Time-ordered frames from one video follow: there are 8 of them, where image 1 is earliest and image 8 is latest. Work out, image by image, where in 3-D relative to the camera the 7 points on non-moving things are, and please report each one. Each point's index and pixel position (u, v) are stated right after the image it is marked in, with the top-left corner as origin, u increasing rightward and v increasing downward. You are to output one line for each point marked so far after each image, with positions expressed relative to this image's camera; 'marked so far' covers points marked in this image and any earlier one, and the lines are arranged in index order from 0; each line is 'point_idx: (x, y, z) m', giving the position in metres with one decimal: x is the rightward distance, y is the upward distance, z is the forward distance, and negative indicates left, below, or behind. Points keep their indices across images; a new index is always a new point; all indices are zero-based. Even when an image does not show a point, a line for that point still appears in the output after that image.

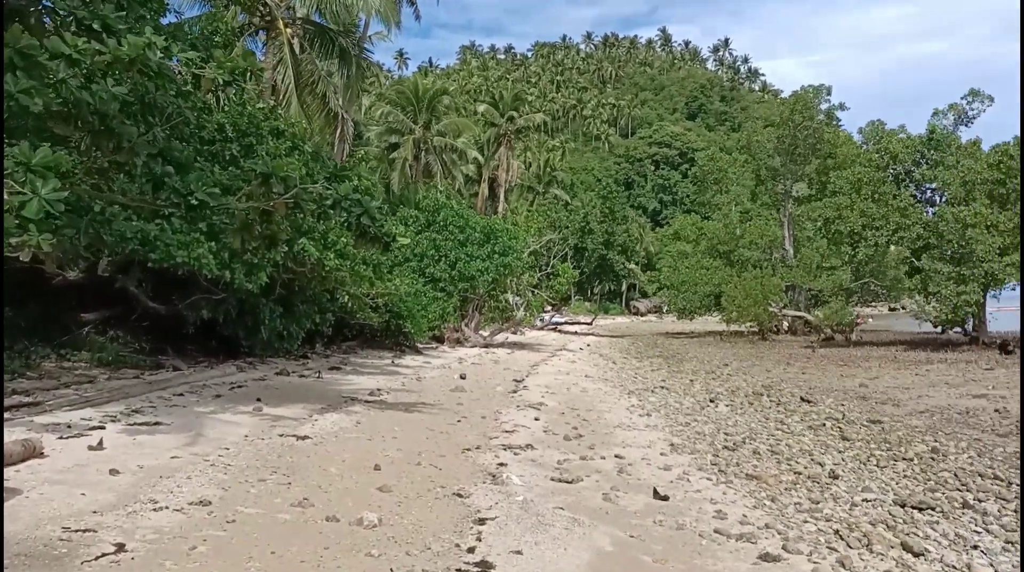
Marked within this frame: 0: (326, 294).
0: (-4.0, -0.2, +17.2) m
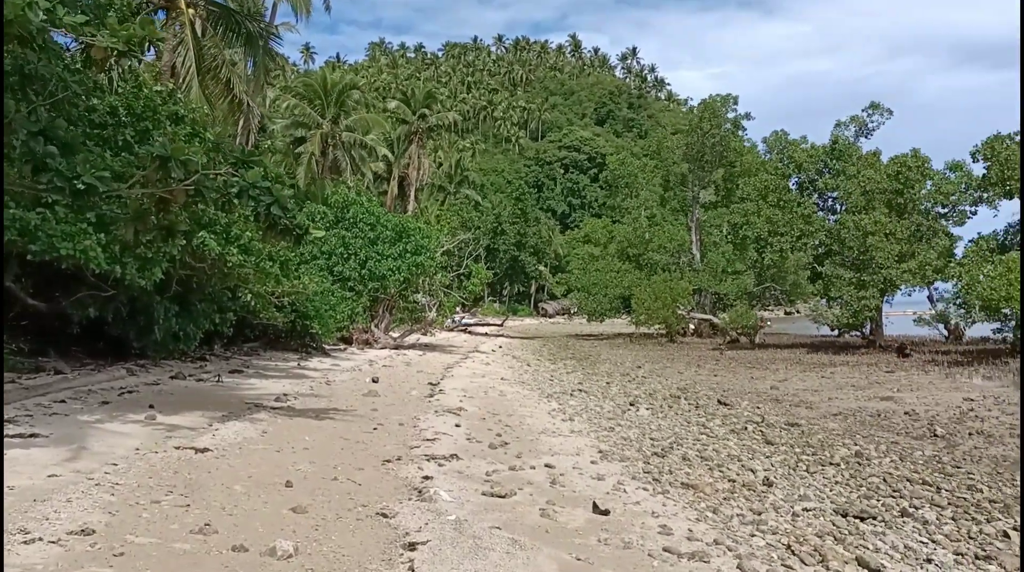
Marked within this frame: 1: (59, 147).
0: (-5.7, -0.1, +16.1) m
1: (-4.6, +1.4, +8.2) m
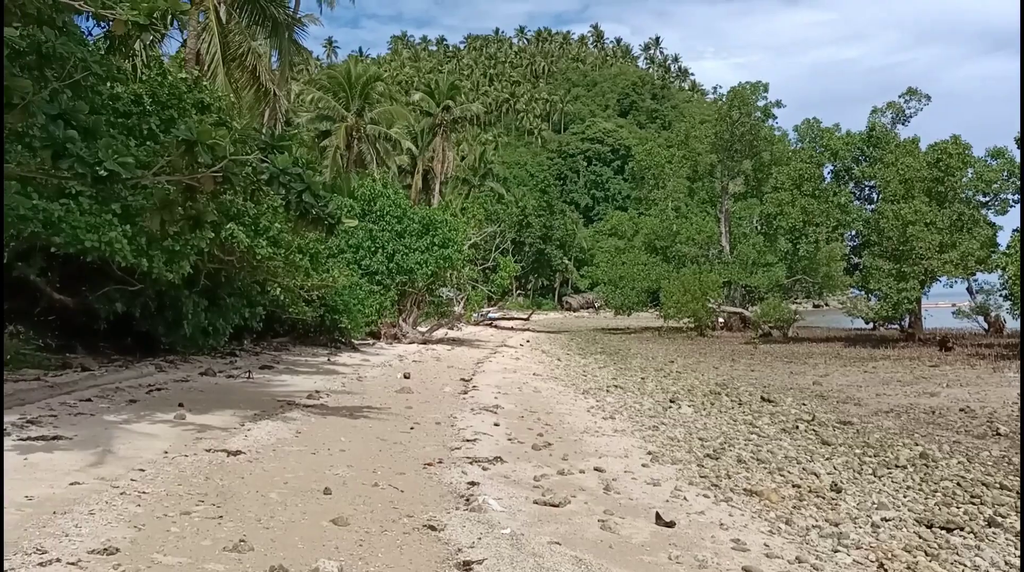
0: (-5.0, 0.0, +15.7) m
1: (-4.2, +1.5, +7.8) m
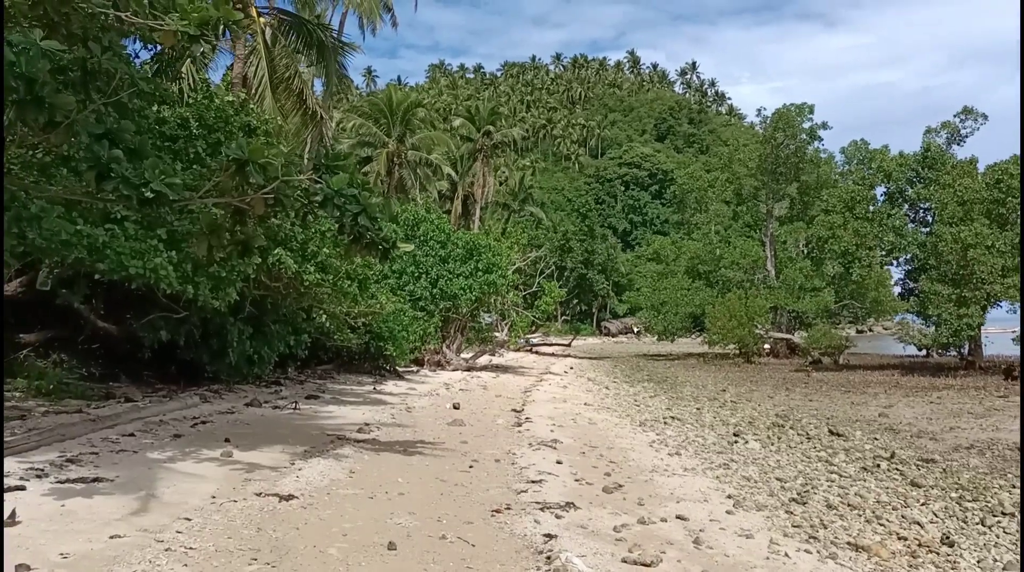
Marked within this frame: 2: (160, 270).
0: (-4.0, -0.5, +15.3) m
1: (-3.5, +1.2, +7.4) m
2: (-3.8, +0.2, +8.7) m
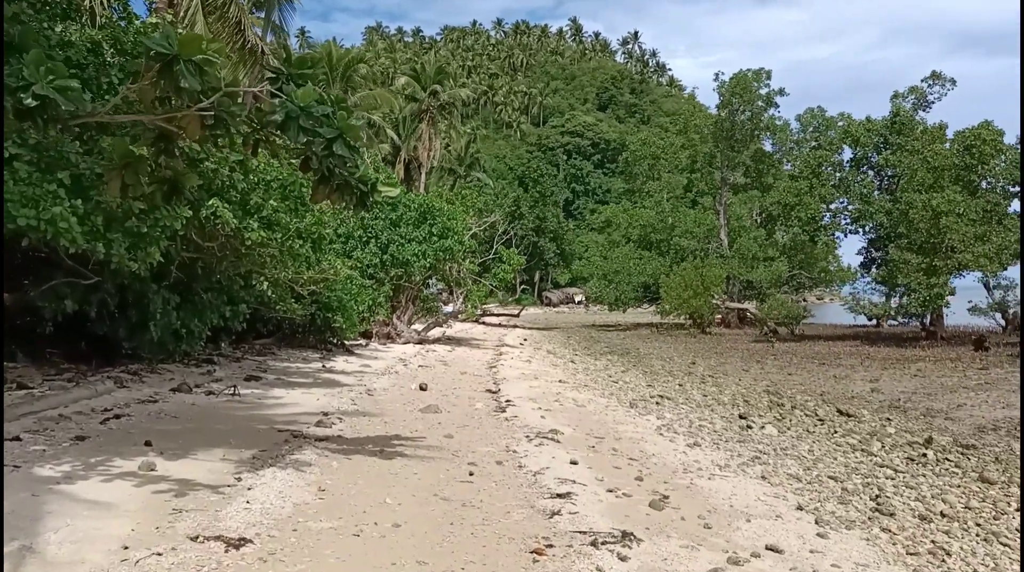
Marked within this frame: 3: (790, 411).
0: (-4.5, +0.1, +13.1) m
1: (-3.3, +1.5, +5.2) m
2: (-3.7, +0.5, +6.5) m
3: (+4.6, -2.1, +13.4) m
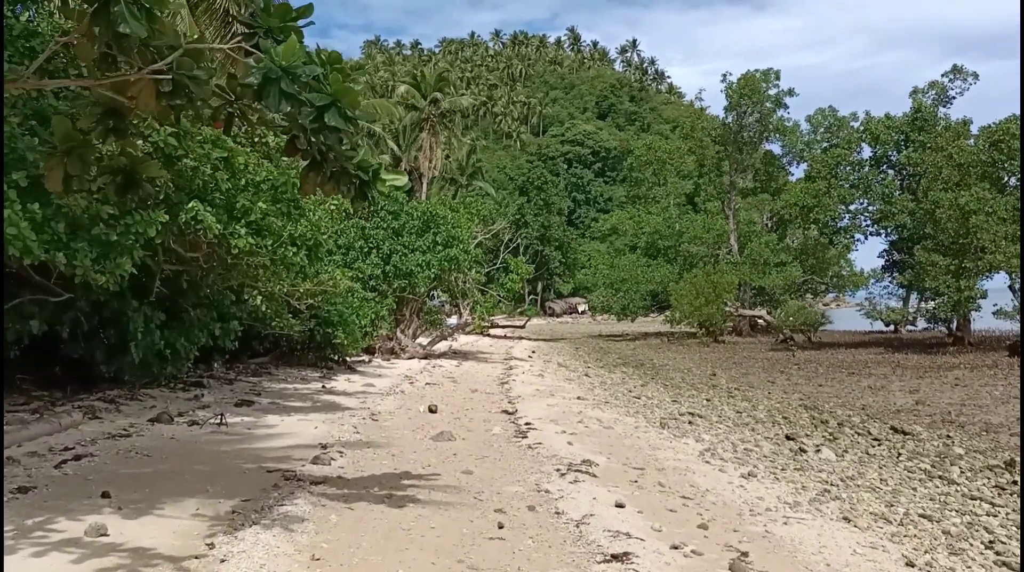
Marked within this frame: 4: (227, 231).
0: (-4.2, -0.1, +11.9) m
1: (-3.1, +1.4, +4.0) m
2: (-3.5, +0.4, +5.3) m
3: (+4.9, -2.1, +12.1) m
4: (-3.3, +0.6, +9.1) m
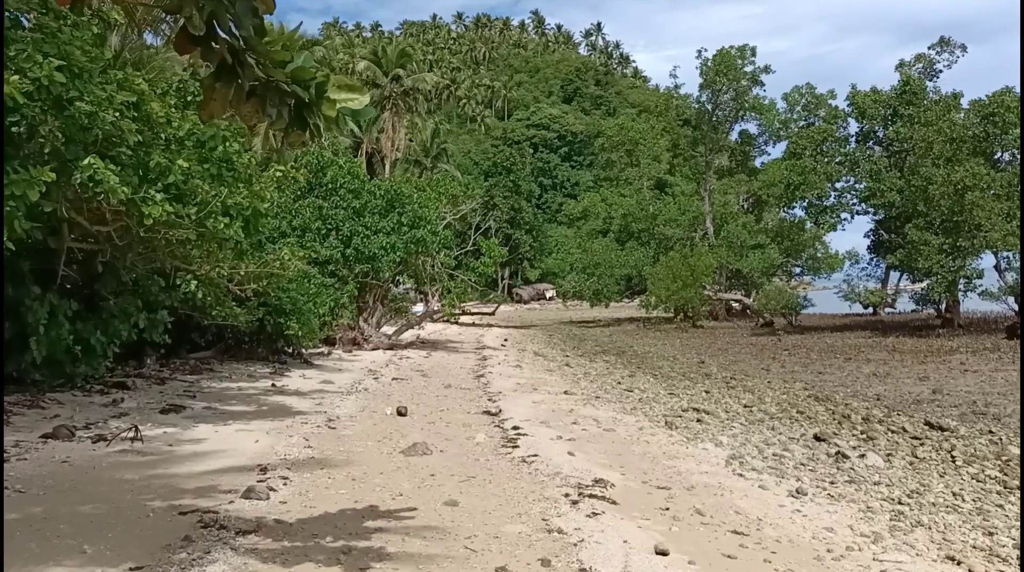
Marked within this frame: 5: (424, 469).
0: (-4.4, +0.1, +10.1) m
1: (-3.0, +1.5, +2.2) m
2: (-3.4, +0.5, +3.5) m
3: (+4.7, -1.8, +10.7) m
4: (-3.4, +0.8, +7.3) m
5: (-0.7, -1.5, +6.6) m
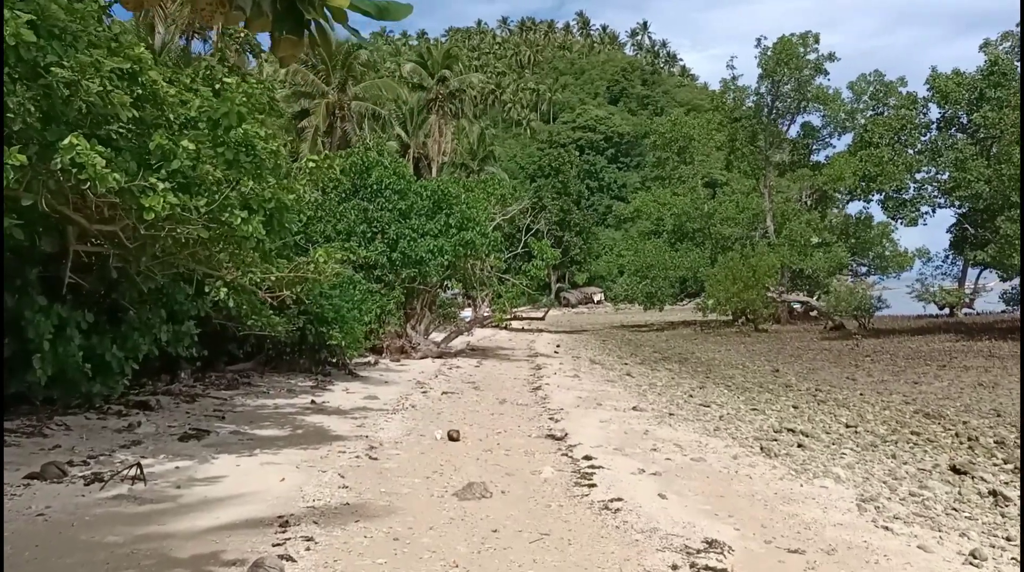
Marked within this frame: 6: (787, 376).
0: (-3.7, 0.0, +8.9) m
1: (-2.8, +1.5, +1.0) m
2: (-3.1, +0.5, +2.2) m
3: (+5.5, -1.8, +9.0) m
4: (-2.8, +0.7, +6.0) m
5: (-0.2, -1.5, +5.2) m
6: (+6.4, -2.0, +18.5) m
